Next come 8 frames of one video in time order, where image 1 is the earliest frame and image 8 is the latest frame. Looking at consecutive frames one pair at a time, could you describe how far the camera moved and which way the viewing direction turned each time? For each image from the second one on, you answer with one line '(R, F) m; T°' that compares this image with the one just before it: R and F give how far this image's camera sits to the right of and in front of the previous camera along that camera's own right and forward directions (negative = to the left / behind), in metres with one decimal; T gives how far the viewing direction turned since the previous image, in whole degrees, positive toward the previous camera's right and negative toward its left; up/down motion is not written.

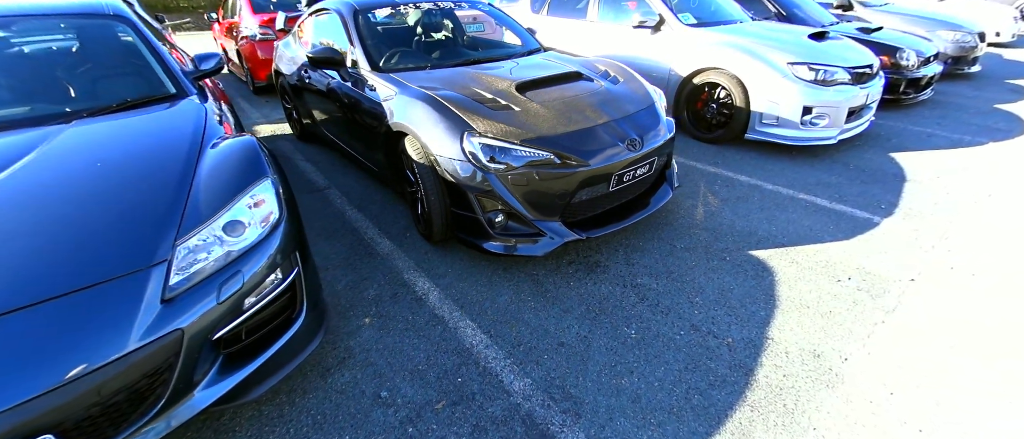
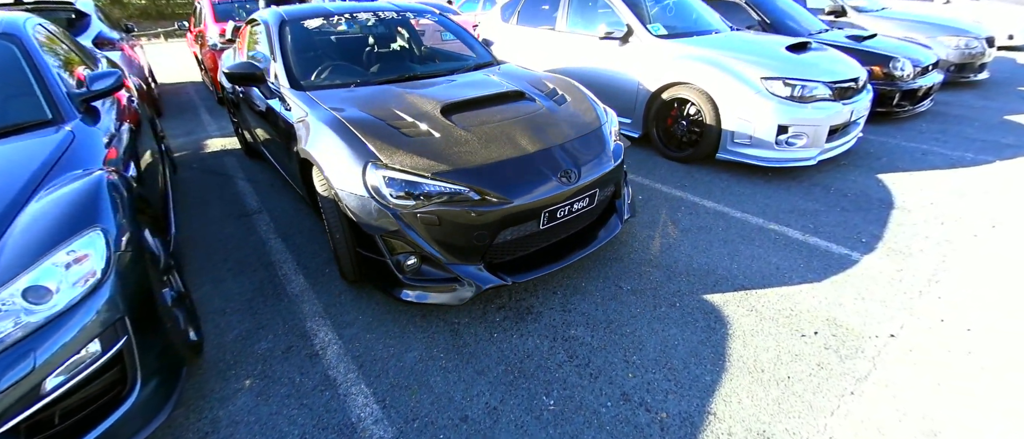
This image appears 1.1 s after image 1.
(+0.4, +0.3) m; -1°
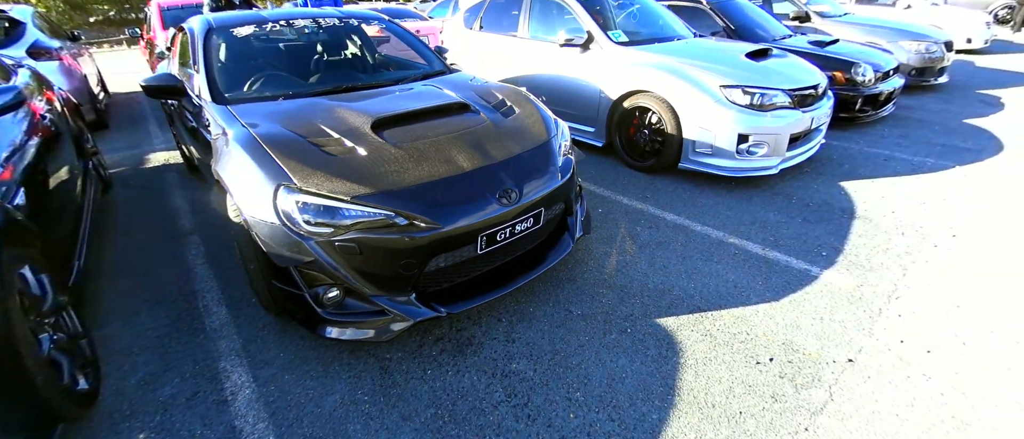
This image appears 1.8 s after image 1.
(+0.2, +0.2) m; +2°
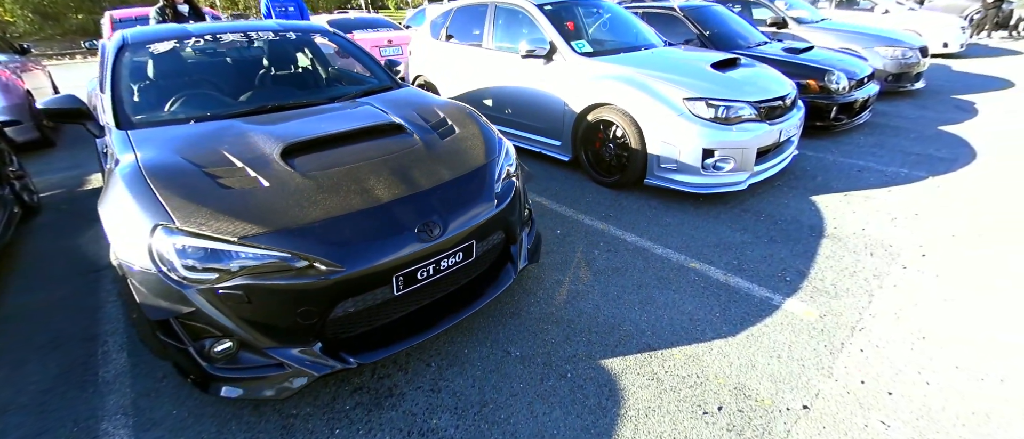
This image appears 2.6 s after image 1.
(+0.3, +0.2) m; +1°
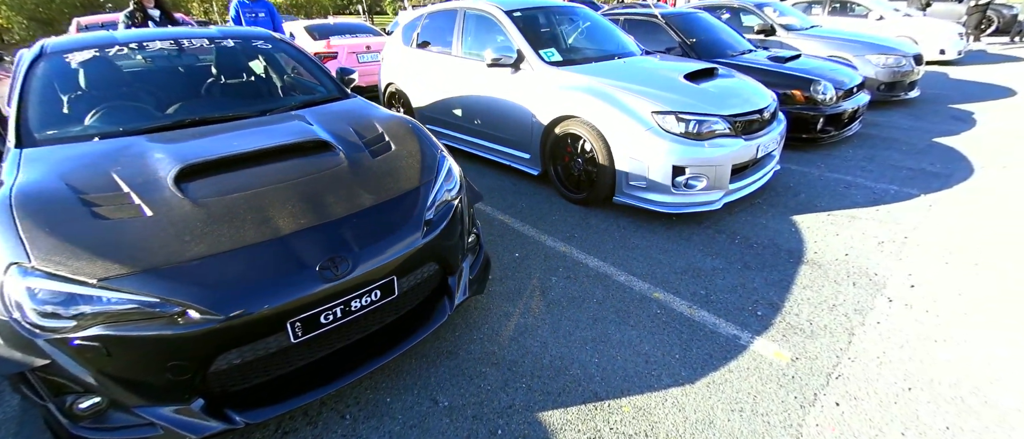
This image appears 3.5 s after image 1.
(+0.3, +0.2) m; 0°
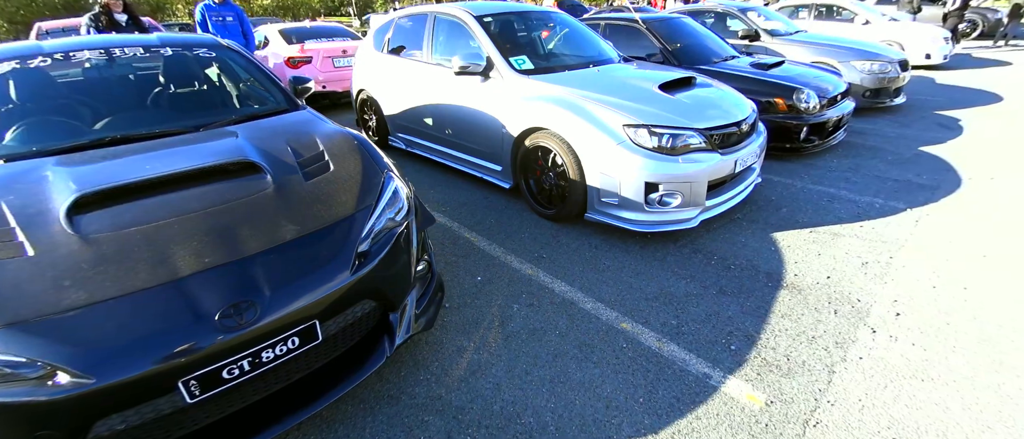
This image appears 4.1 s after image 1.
(+0.2, +0.2) m; +1°
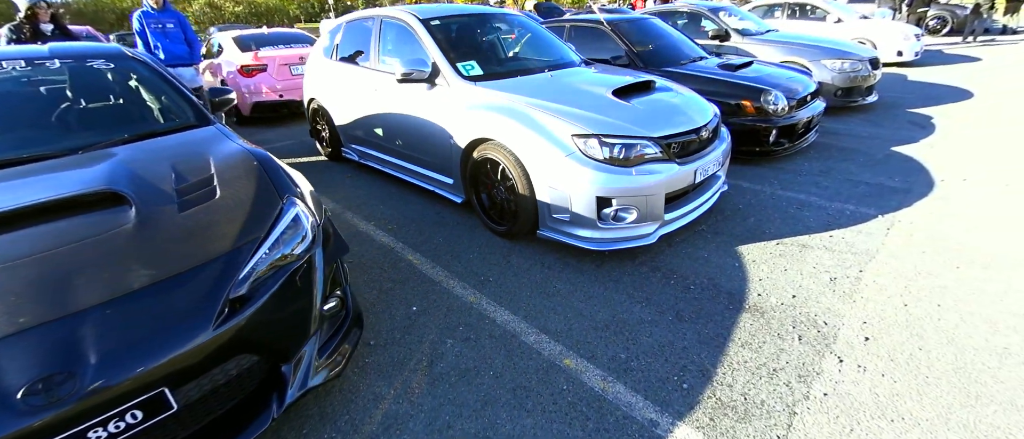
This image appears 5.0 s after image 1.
(+0.3, +0.2) m; +1°
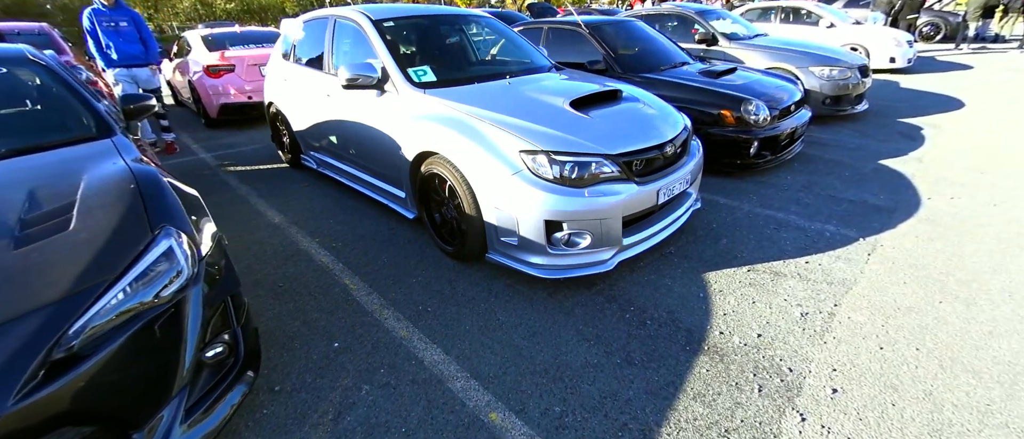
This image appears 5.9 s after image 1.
(+0.3, +0.2) m; 0°
